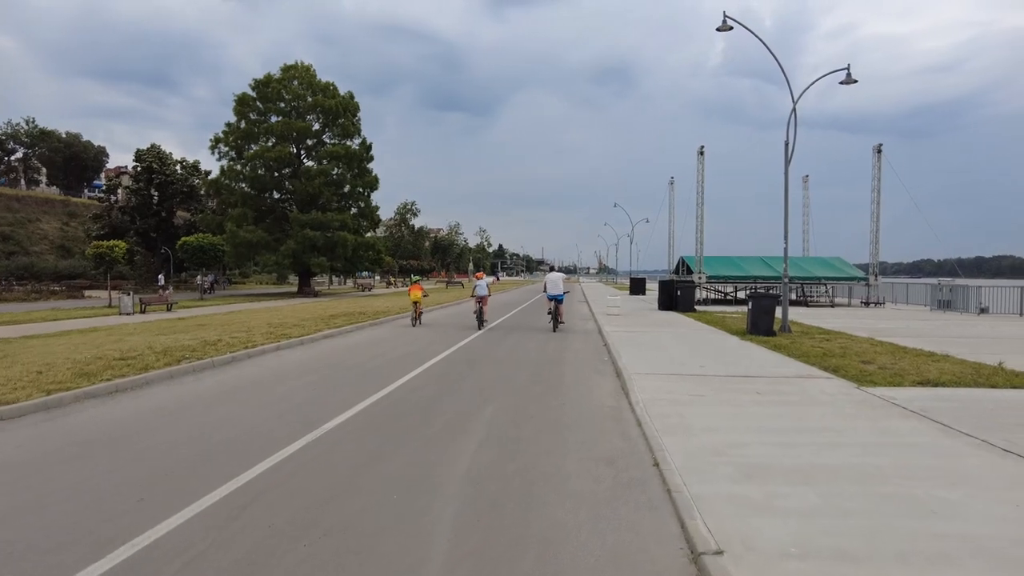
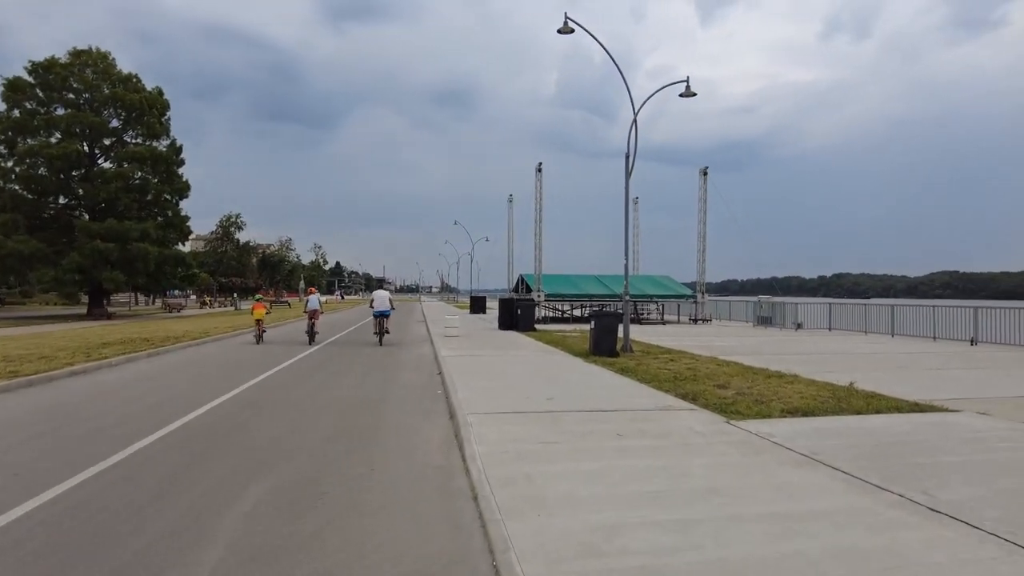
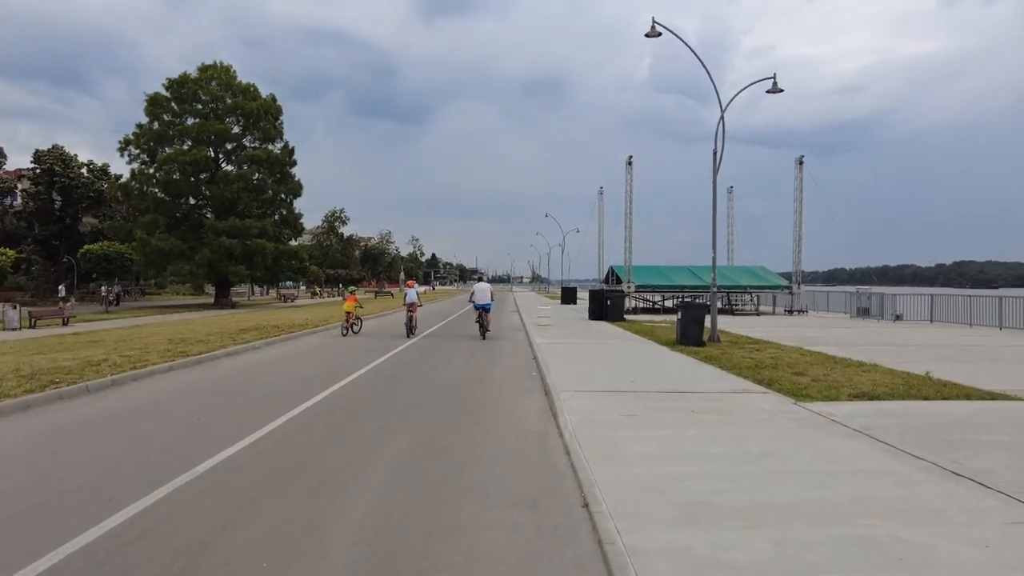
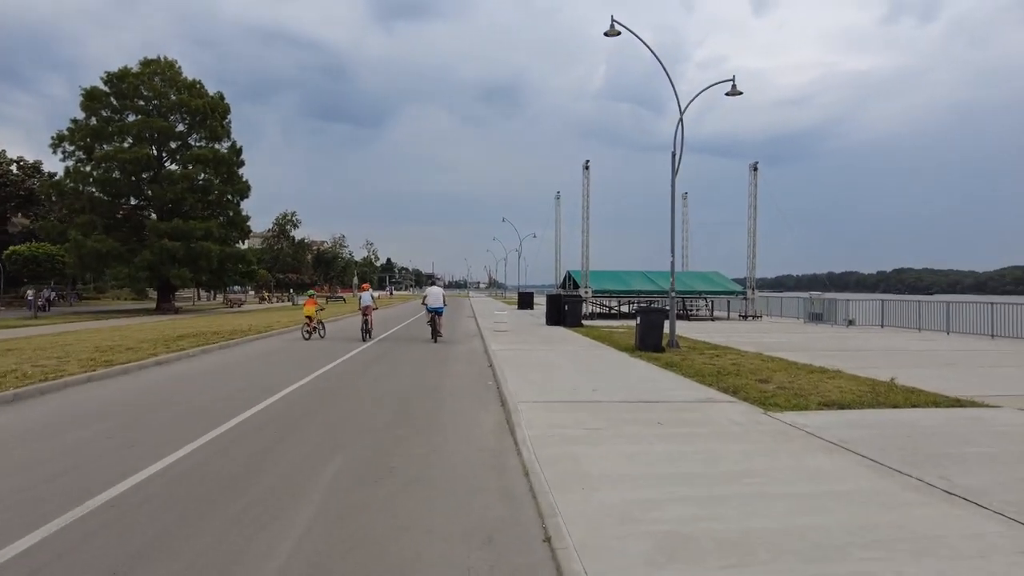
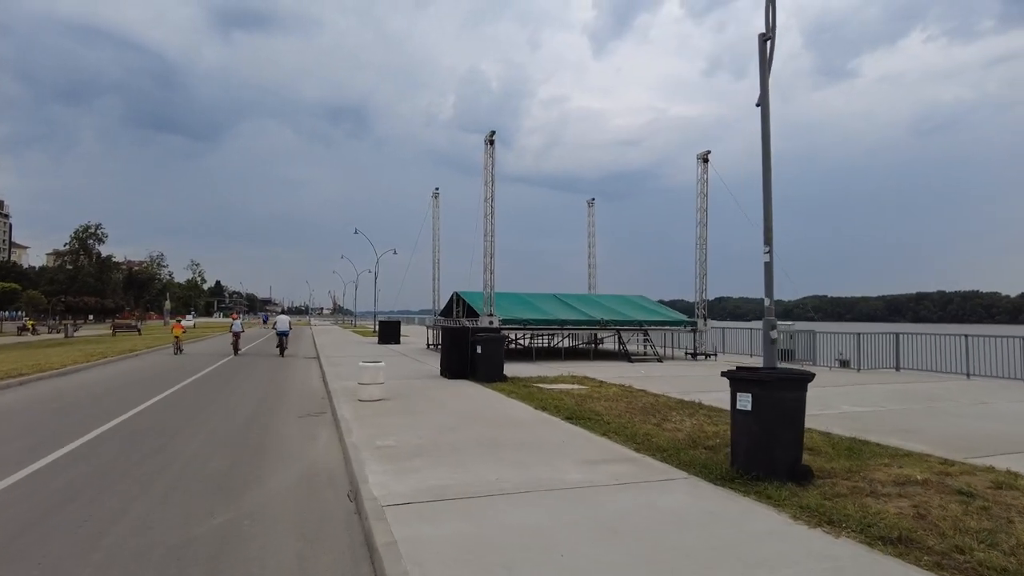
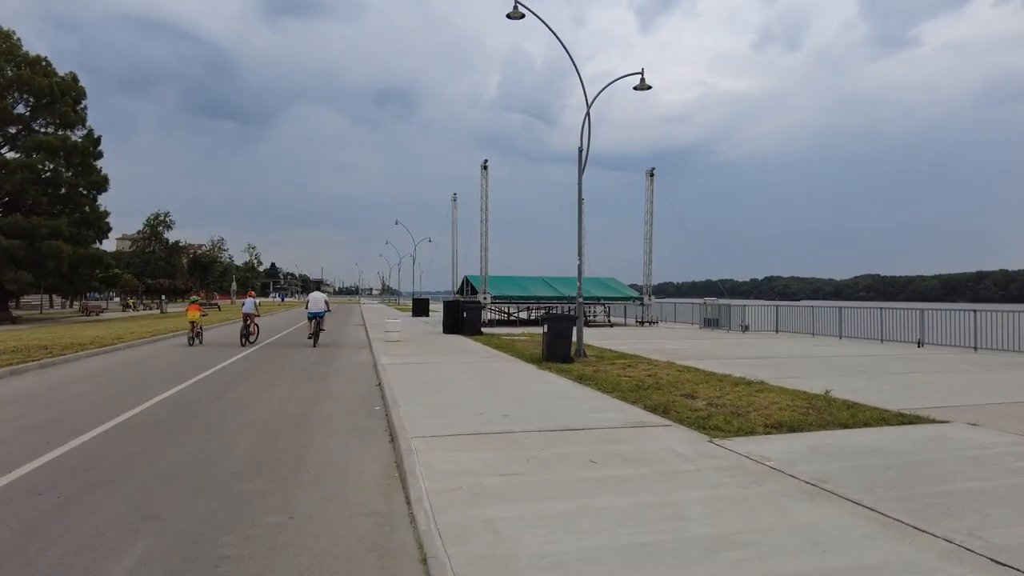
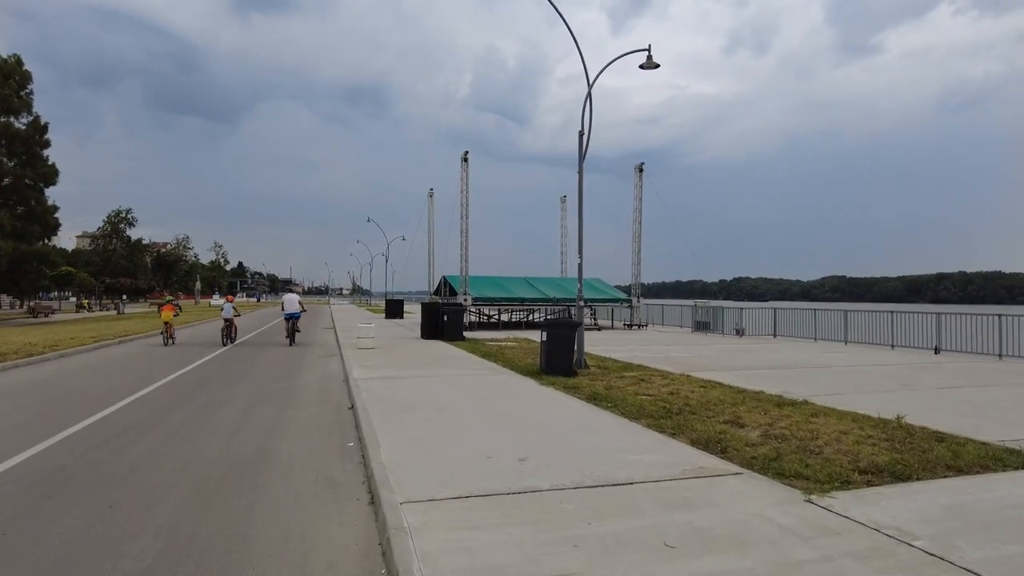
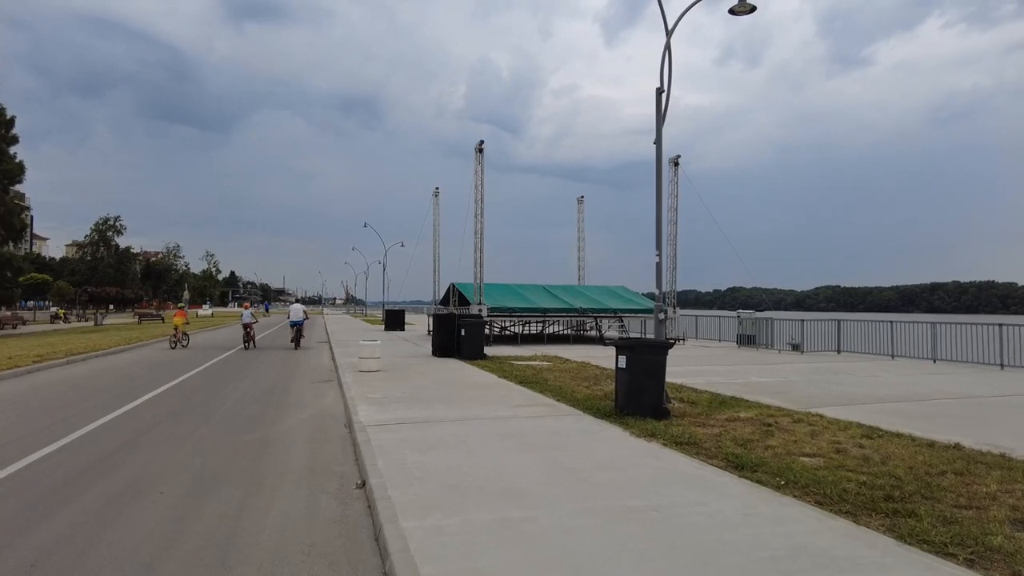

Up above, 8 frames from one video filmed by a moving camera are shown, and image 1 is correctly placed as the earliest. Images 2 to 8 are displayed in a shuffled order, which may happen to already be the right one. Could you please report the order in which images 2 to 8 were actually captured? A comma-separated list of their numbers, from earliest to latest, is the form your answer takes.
3, 4, 2, 6, 7, 8, 5
